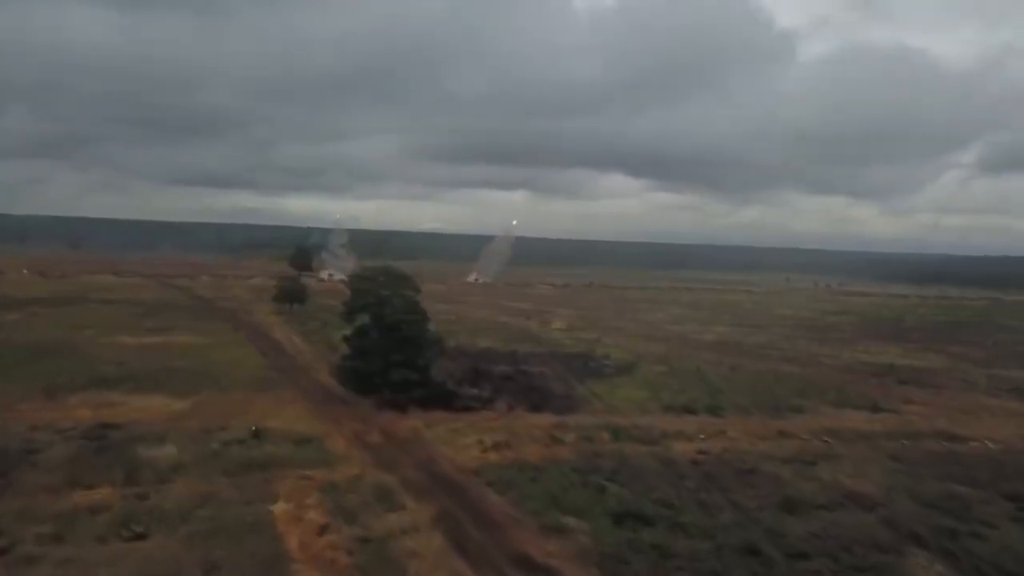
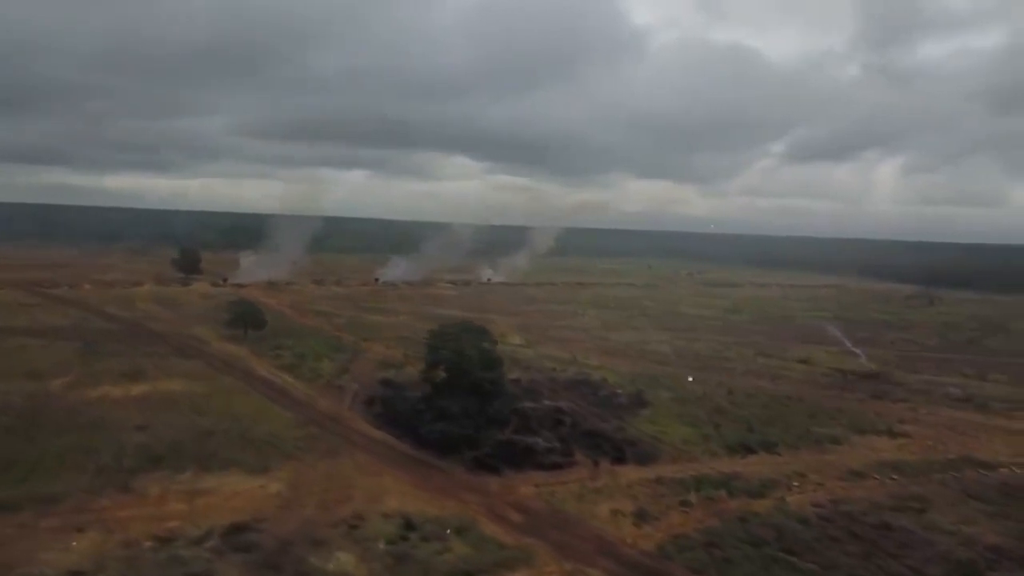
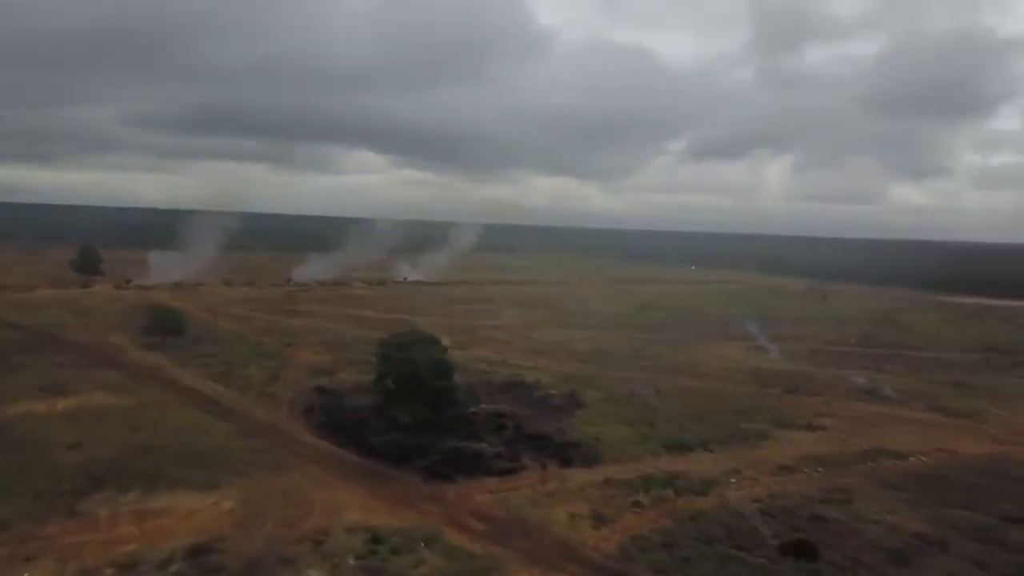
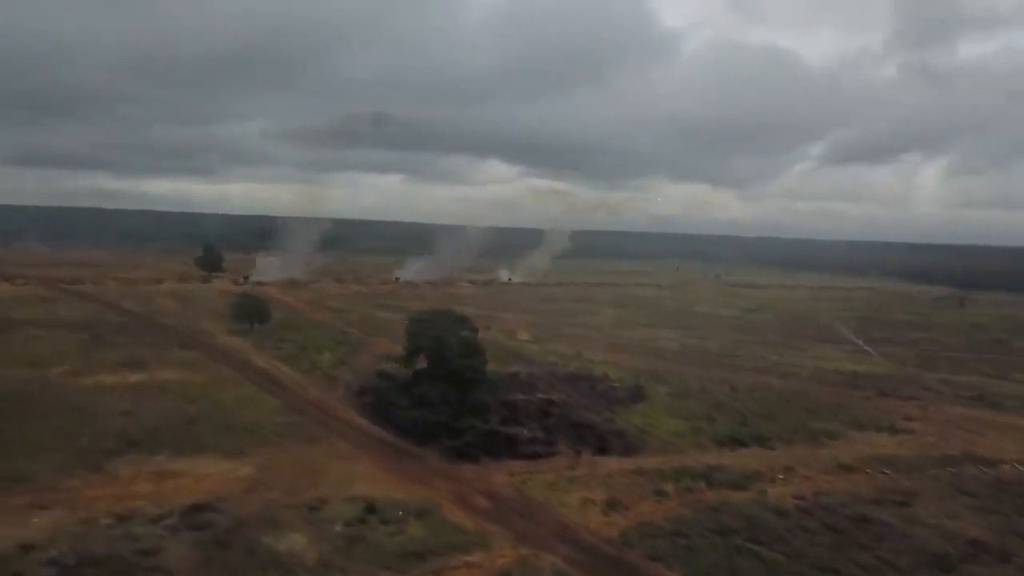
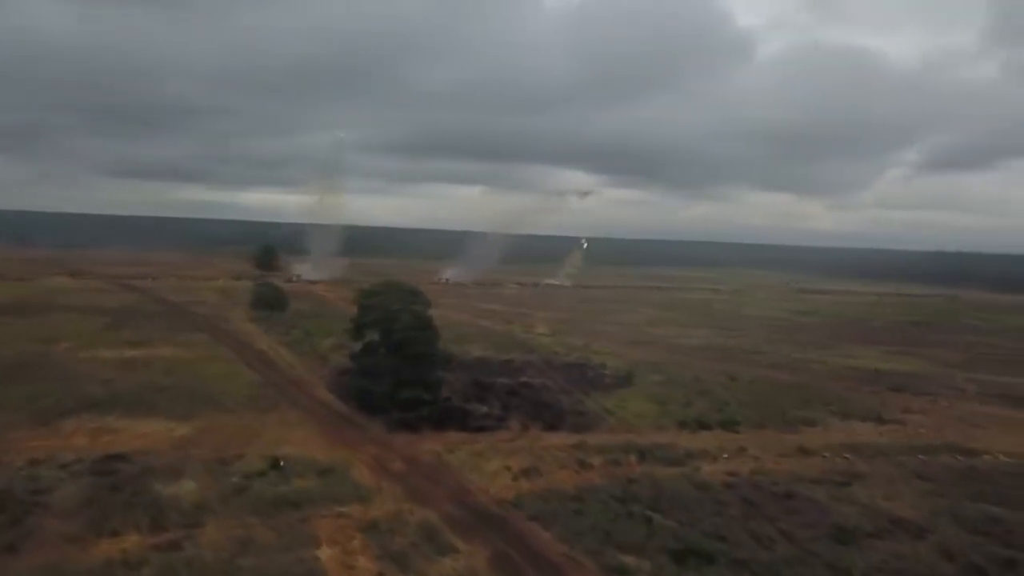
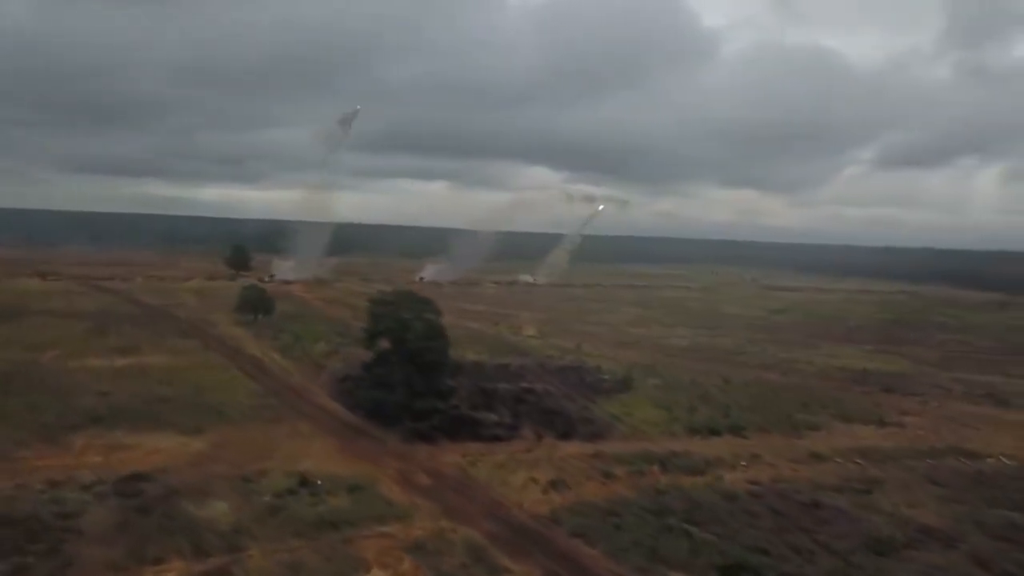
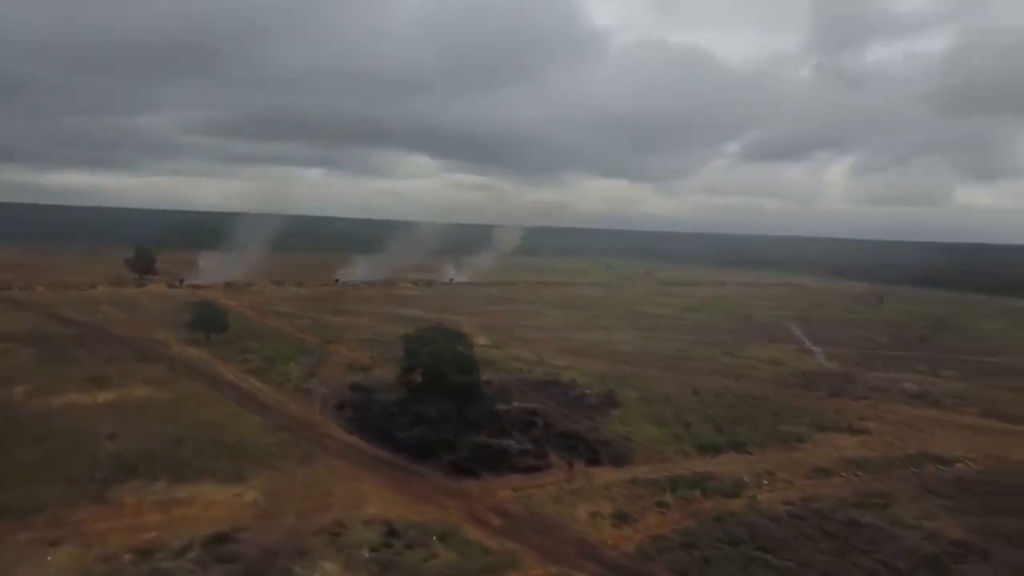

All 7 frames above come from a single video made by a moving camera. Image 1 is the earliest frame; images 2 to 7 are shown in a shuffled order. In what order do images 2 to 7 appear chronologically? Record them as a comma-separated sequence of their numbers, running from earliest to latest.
5, 6, 4, 2, 7, 3
